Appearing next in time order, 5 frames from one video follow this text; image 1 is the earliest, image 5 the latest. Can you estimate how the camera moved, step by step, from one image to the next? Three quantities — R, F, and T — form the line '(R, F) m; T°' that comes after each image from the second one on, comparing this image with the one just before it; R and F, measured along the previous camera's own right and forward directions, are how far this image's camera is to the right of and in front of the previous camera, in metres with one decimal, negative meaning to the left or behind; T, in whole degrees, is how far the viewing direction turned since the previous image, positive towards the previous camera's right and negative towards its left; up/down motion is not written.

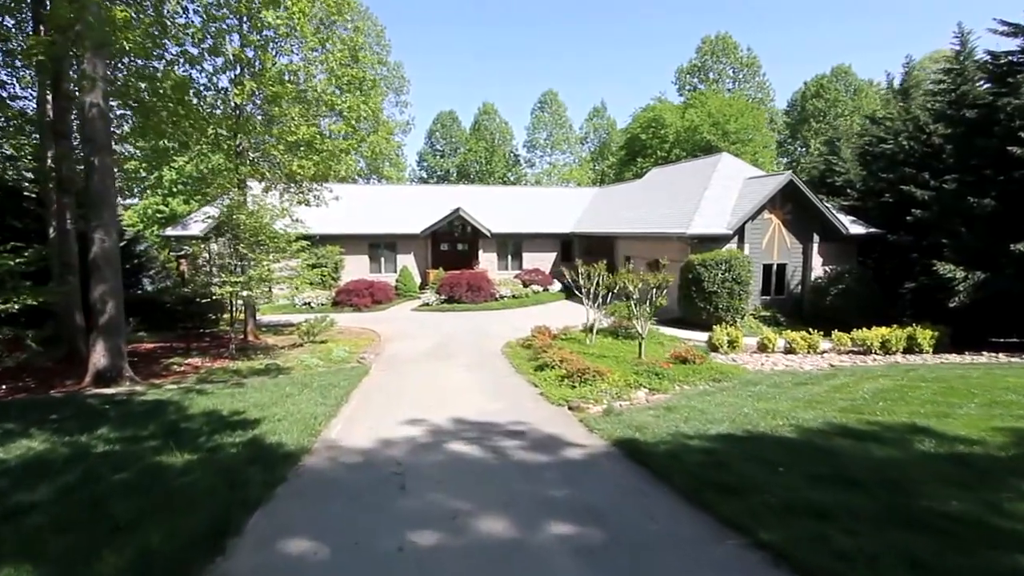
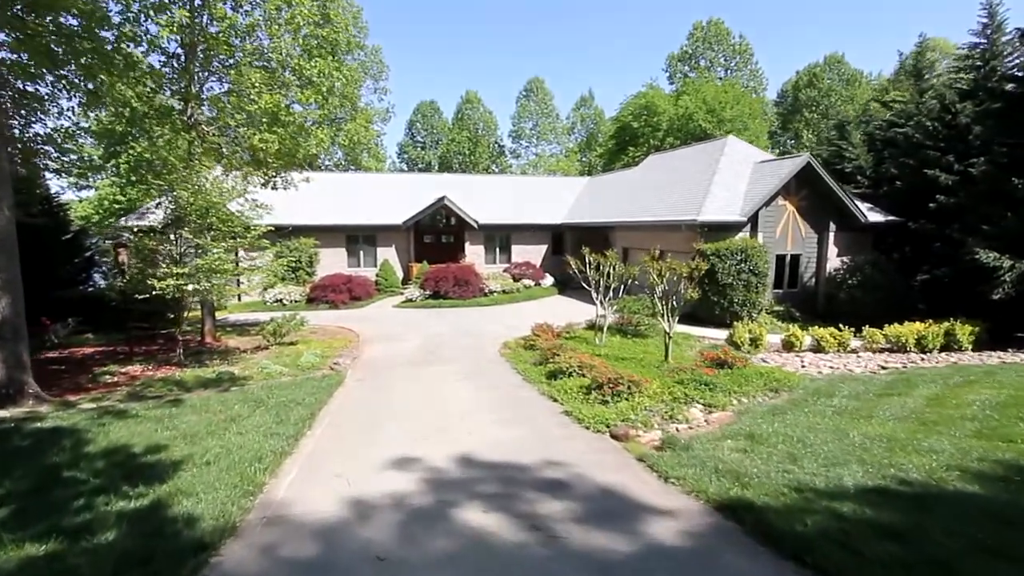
(-0.5, +2.0) m; +2°
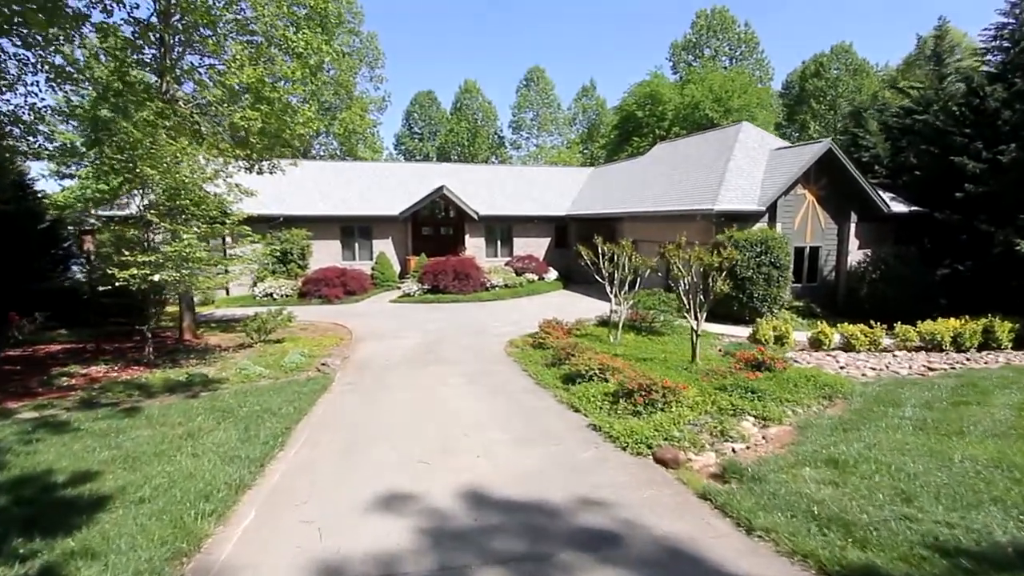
(-0.2, +1.1) m; 0°
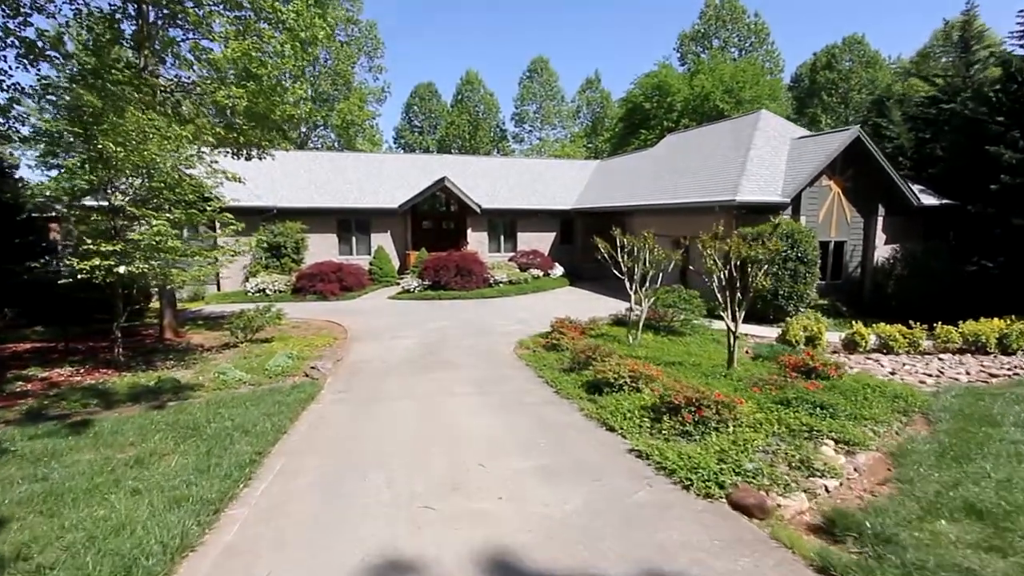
(-0.3, +1.1) m; 0°
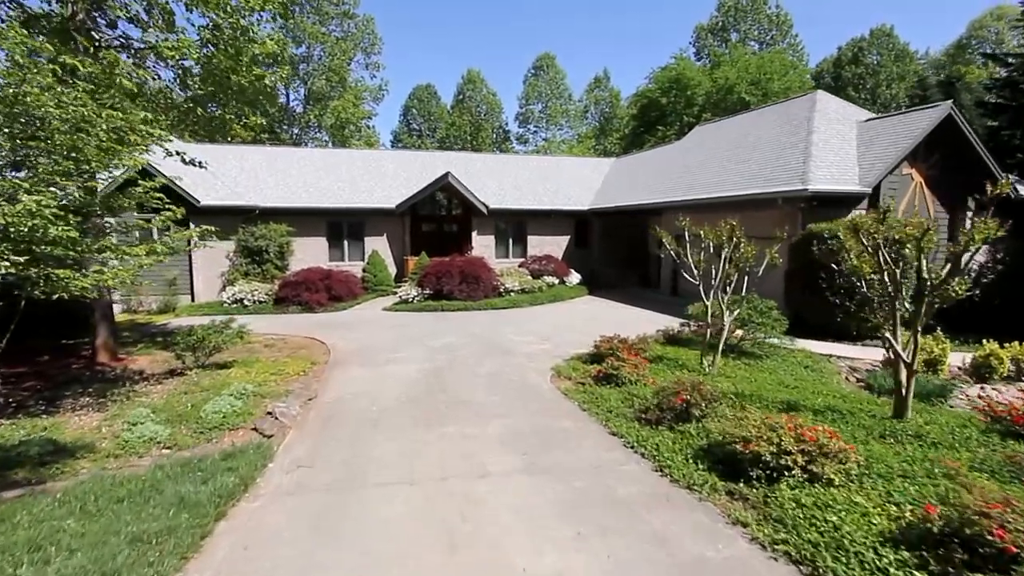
(-0.7, +2.8) m; 0°
